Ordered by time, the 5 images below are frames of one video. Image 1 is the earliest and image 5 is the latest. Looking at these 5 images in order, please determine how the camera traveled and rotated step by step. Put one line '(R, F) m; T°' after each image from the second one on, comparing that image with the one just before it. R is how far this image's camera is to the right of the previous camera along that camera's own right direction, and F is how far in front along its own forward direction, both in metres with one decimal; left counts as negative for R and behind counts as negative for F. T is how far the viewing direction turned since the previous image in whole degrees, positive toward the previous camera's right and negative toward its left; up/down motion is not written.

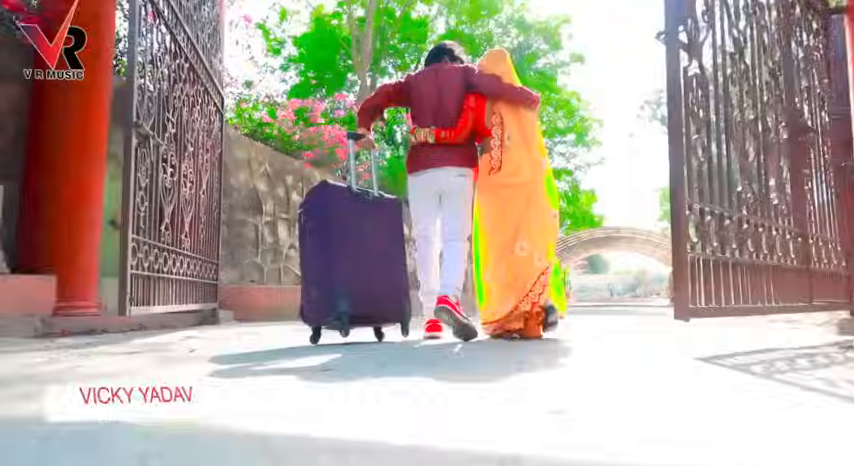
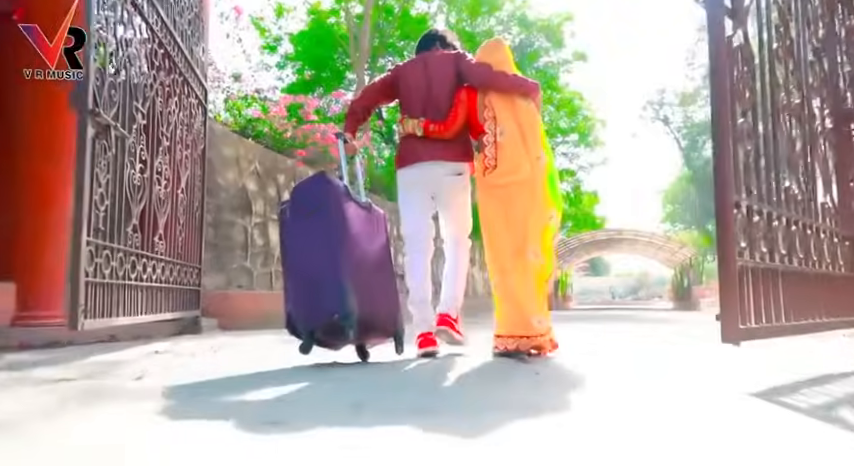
(0.0, +0.4) m; 0°
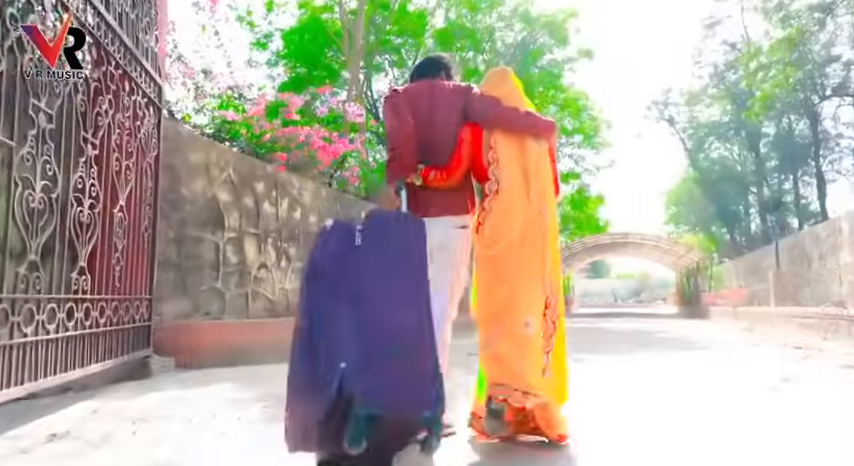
(0.0, +1.0) m; 0°
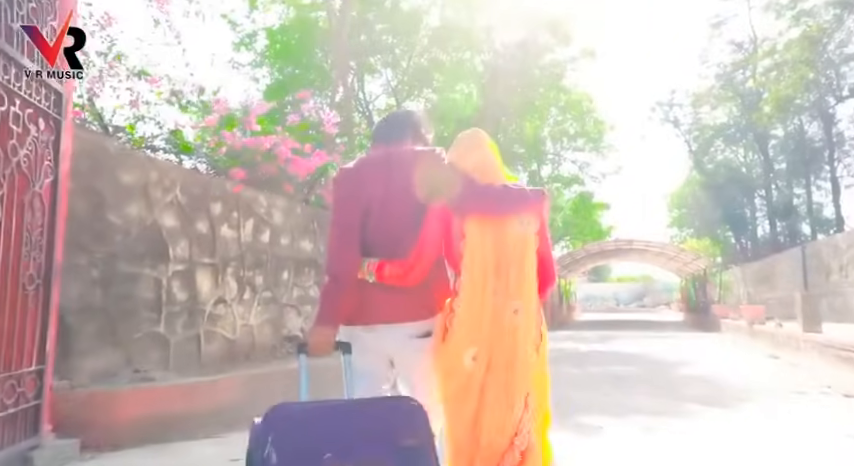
(+0.2, +1.2) m; 0°
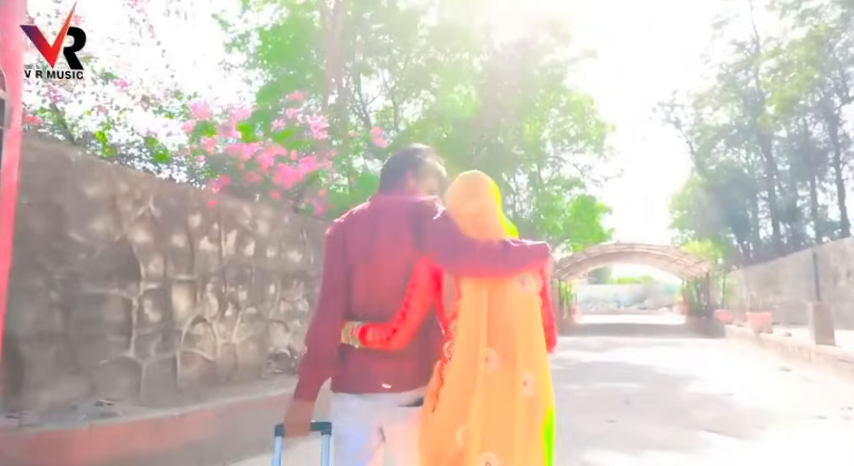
(+0.1, +0.5) m; 0°
